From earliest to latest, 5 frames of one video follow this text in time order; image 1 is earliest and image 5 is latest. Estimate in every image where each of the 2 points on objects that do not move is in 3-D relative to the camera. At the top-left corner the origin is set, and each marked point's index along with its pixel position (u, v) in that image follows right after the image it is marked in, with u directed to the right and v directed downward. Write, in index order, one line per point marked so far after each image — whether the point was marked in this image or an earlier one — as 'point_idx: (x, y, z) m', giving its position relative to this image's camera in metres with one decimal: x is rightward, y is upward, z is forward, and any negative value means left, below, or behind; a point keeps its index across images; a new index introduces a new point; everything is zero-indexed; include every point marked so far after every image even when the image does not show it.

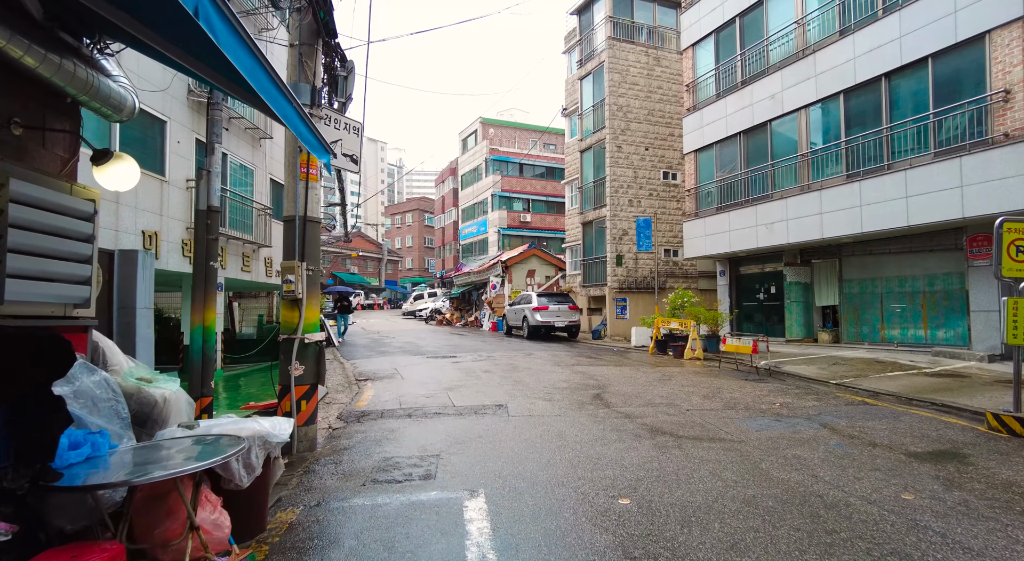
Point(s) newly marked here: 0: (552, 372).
0: (+0.8, -1.9, +10.9) m
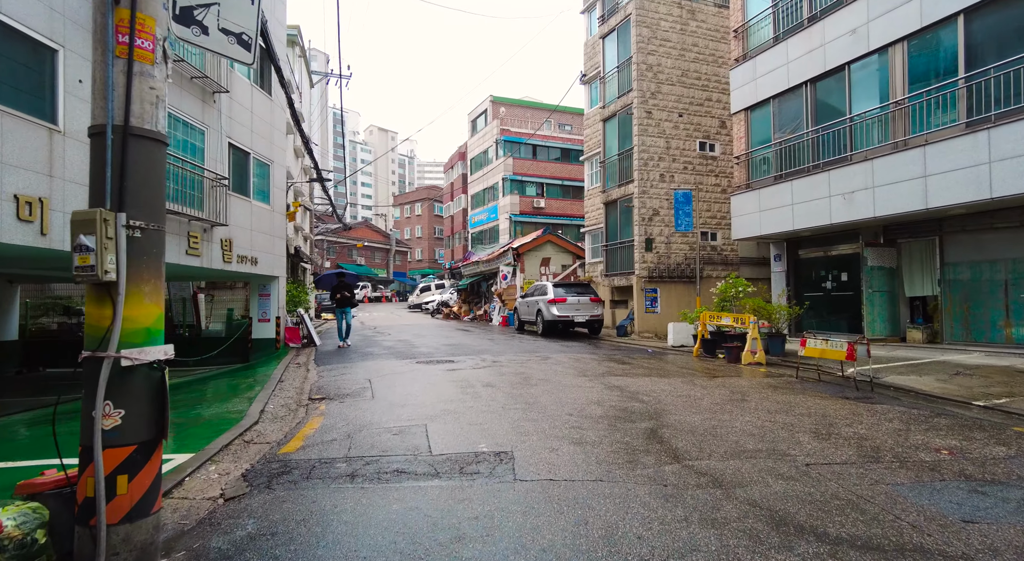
0: (+1.0, -1.6, +8.1) m
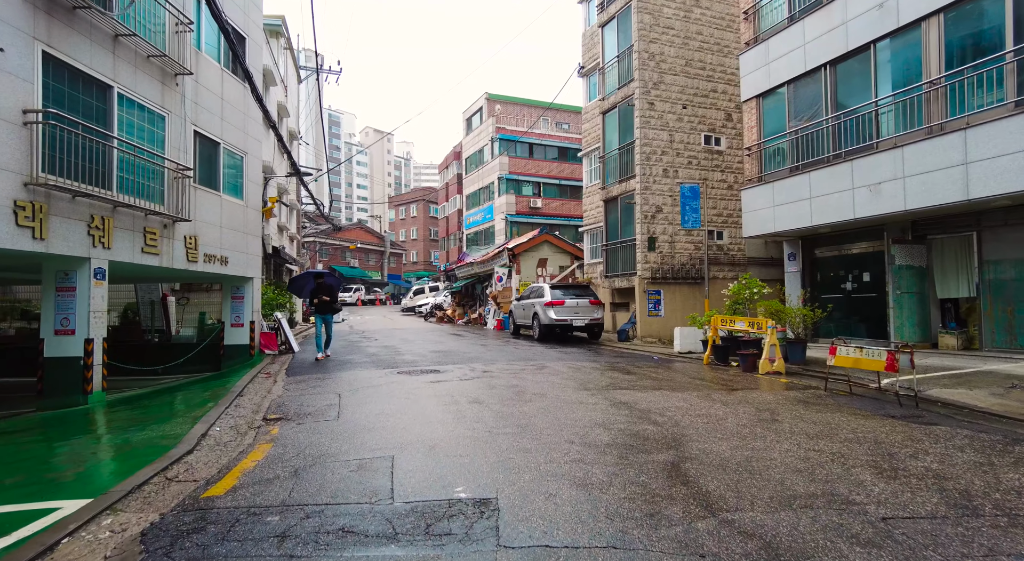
0: (+0.8, -1.6, +7.0) m
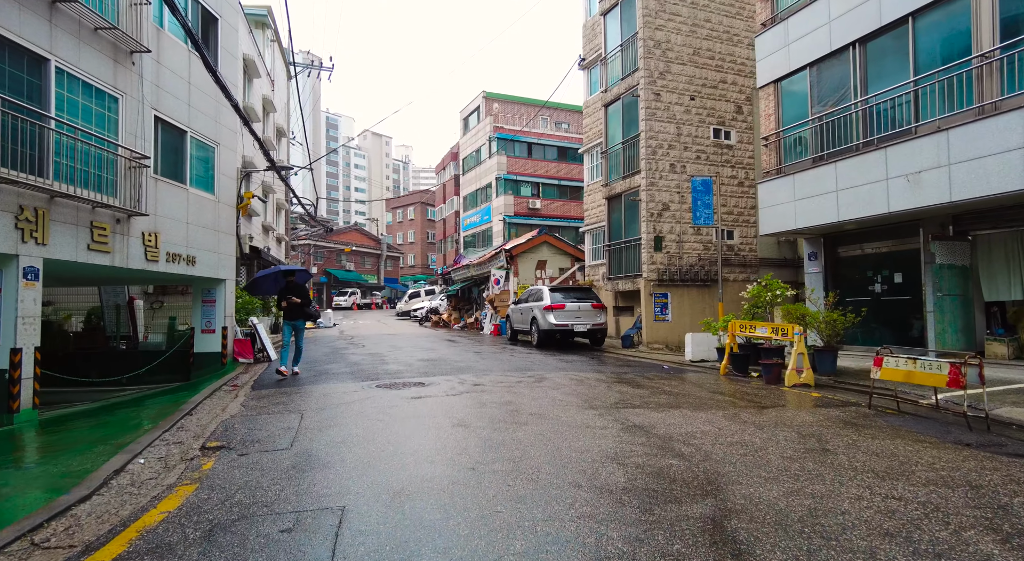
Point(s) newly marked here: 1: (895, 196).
0: (+0.7, -1.6, +5.8) m
1: (+6.9, +1.5, +9.7) m
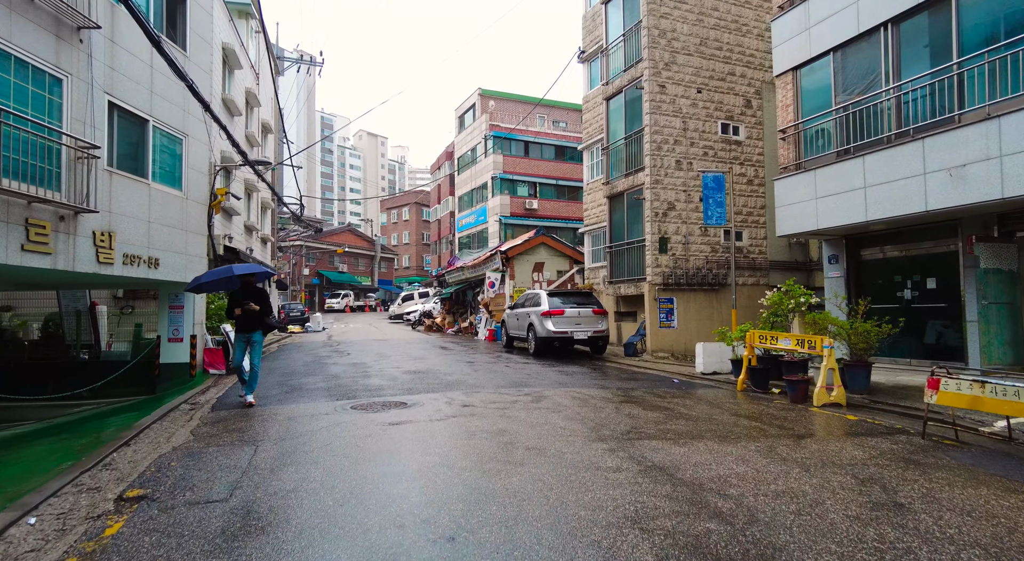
0: (+0.7, -1.6, +4.7) m
1: (+6.8, +1.4, +8.7) m
